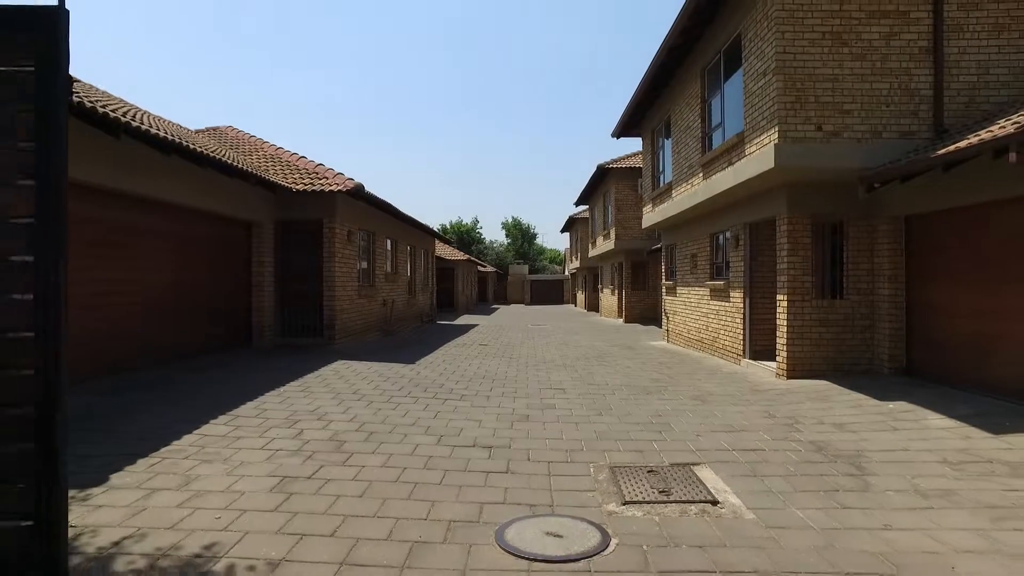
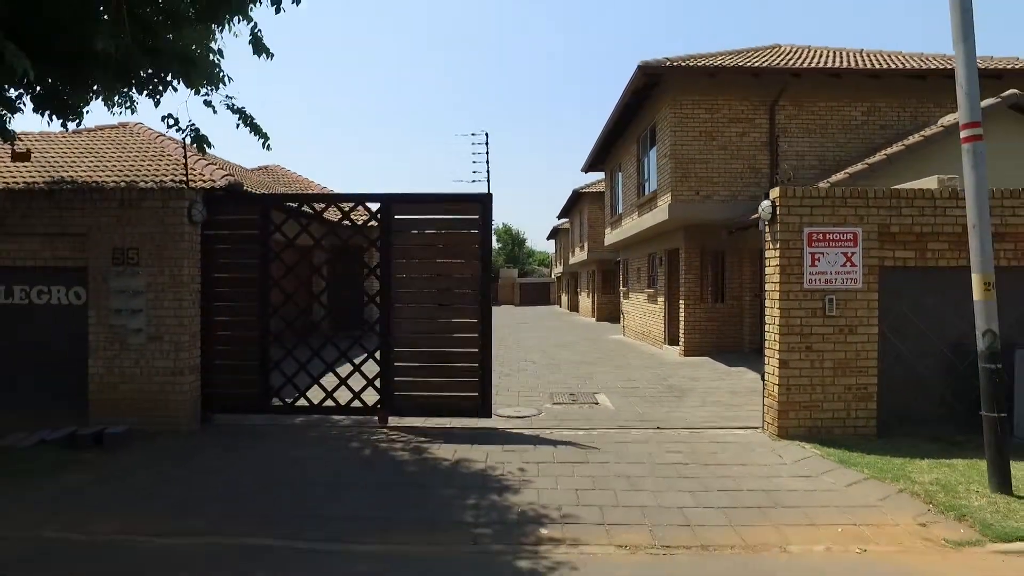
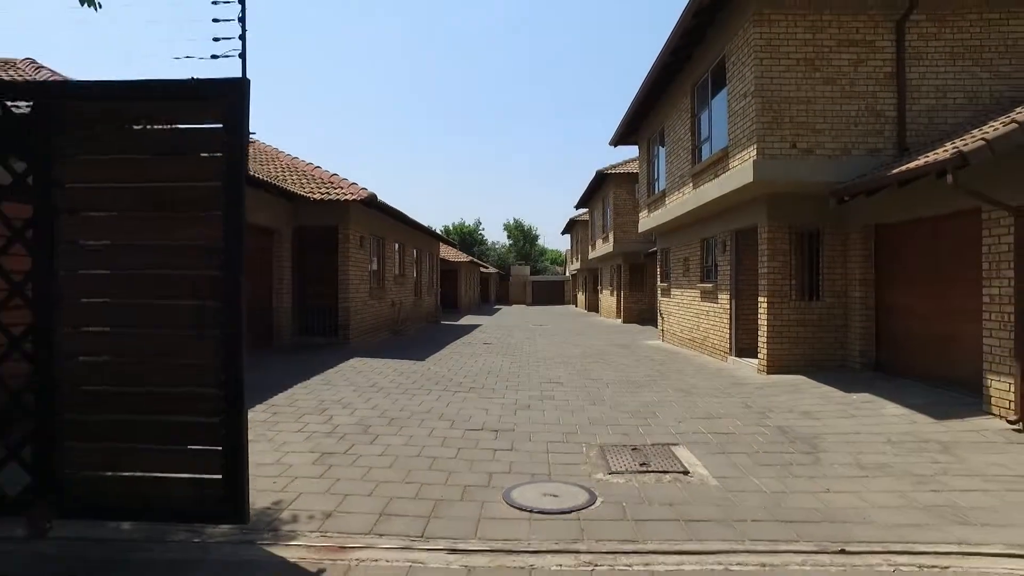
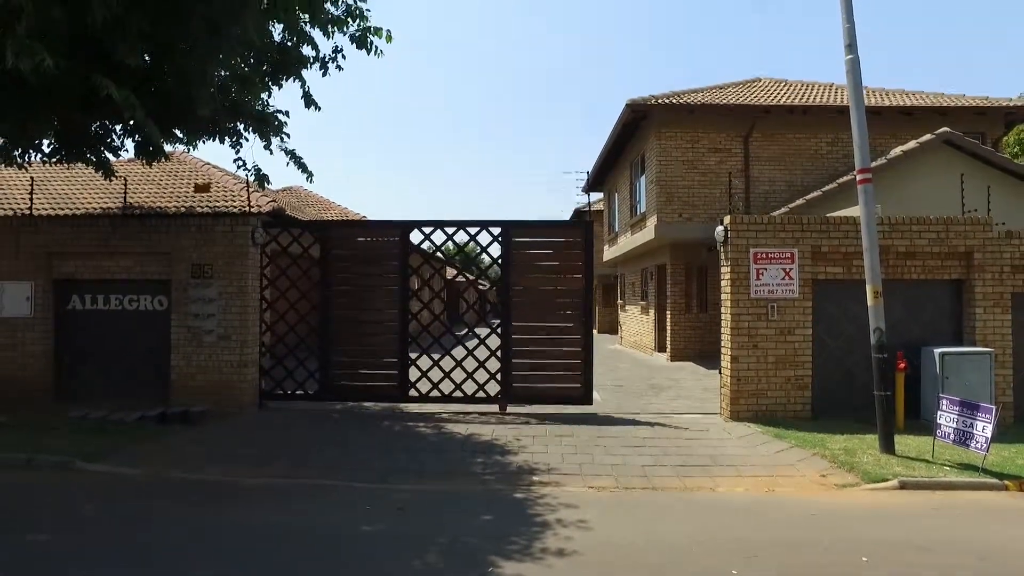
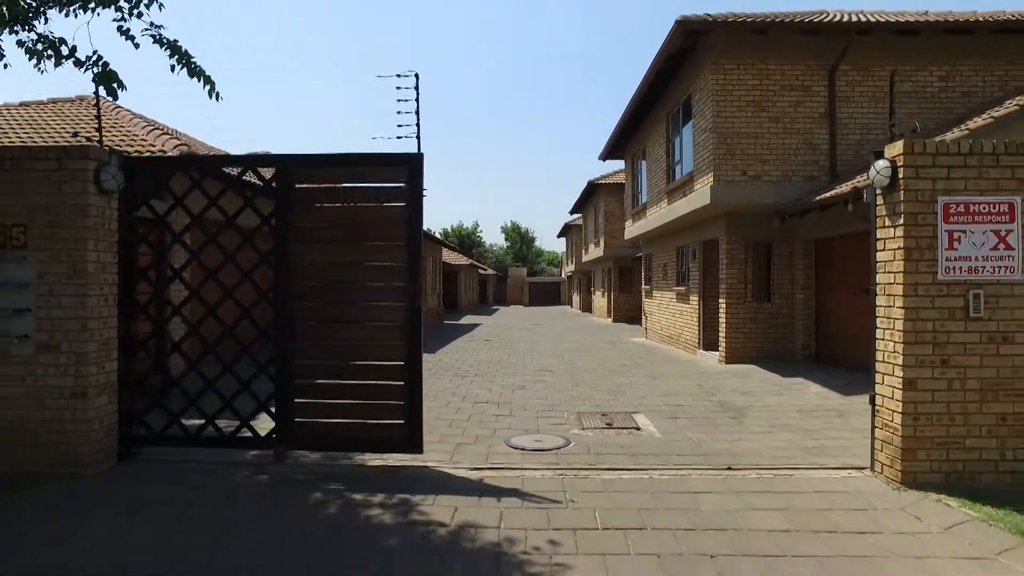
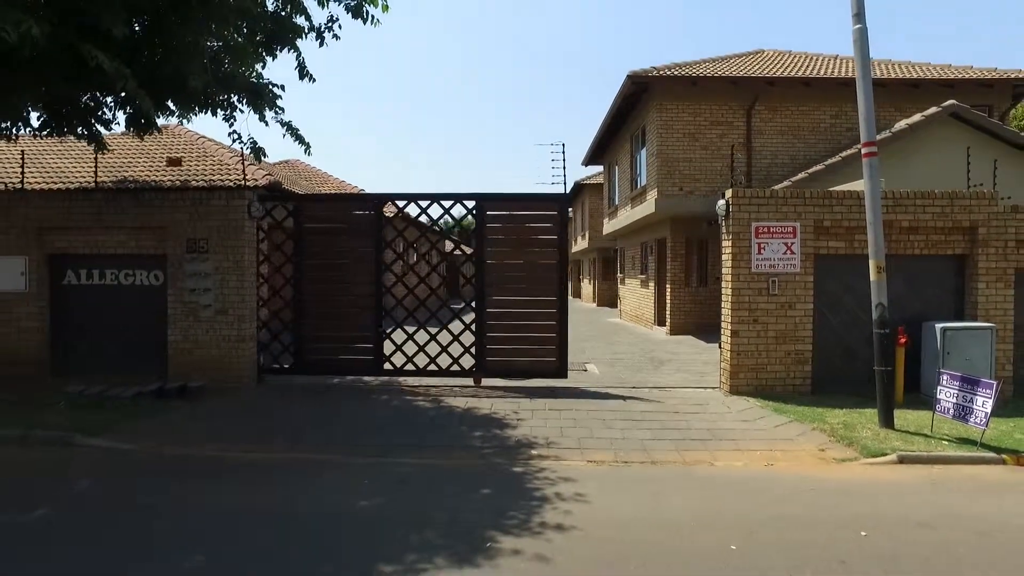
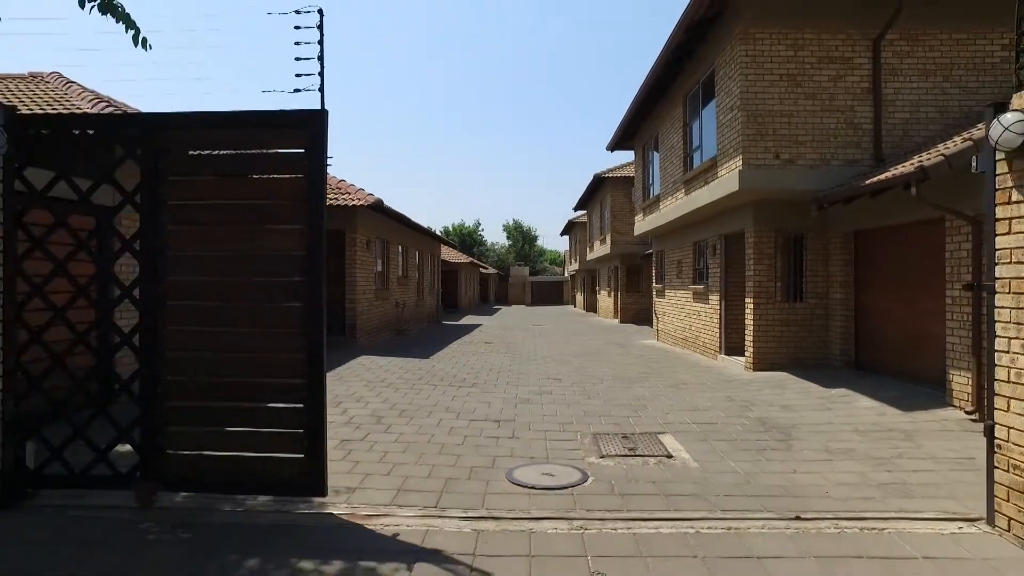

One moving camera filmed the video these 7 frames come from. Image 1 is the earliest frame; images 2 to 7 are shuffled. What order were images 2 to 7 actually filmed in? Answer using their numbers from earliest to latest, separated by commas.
3, 7, 5, 2, 6, 4
